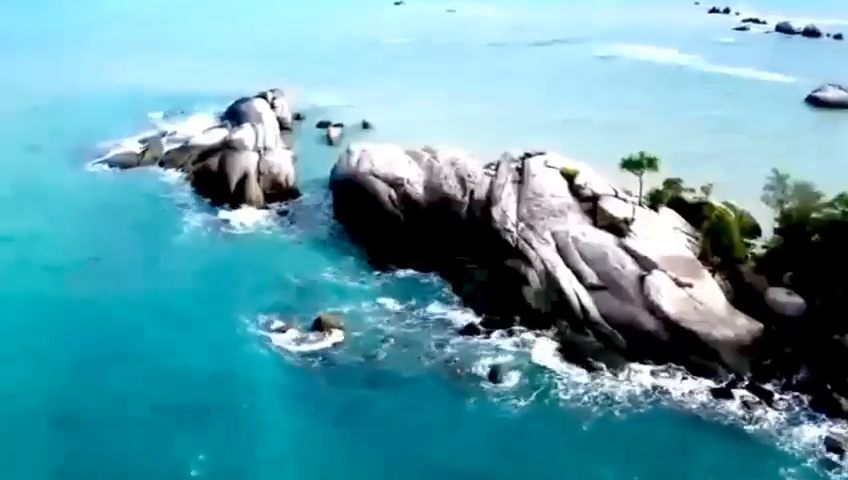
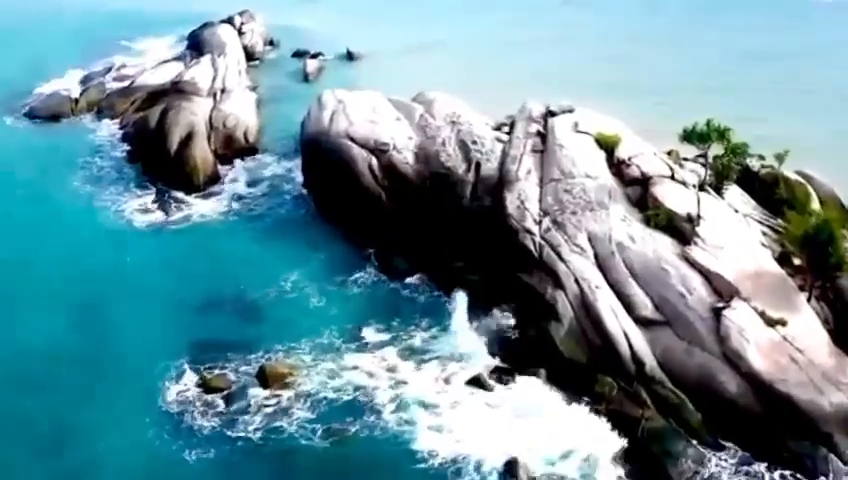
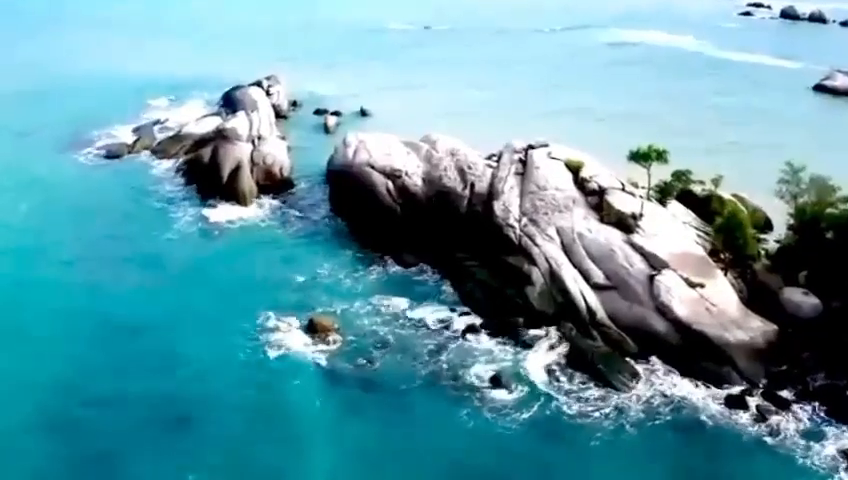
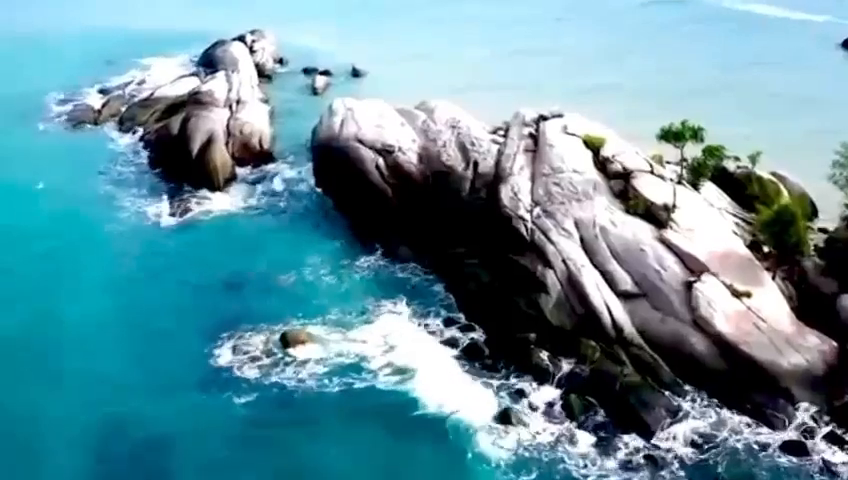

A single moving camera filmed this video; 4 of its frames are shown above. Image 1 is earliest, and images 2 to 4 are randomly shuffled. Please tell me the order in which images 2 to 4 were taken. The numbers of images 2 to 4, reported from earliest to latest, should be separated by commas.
3, 4, 2
